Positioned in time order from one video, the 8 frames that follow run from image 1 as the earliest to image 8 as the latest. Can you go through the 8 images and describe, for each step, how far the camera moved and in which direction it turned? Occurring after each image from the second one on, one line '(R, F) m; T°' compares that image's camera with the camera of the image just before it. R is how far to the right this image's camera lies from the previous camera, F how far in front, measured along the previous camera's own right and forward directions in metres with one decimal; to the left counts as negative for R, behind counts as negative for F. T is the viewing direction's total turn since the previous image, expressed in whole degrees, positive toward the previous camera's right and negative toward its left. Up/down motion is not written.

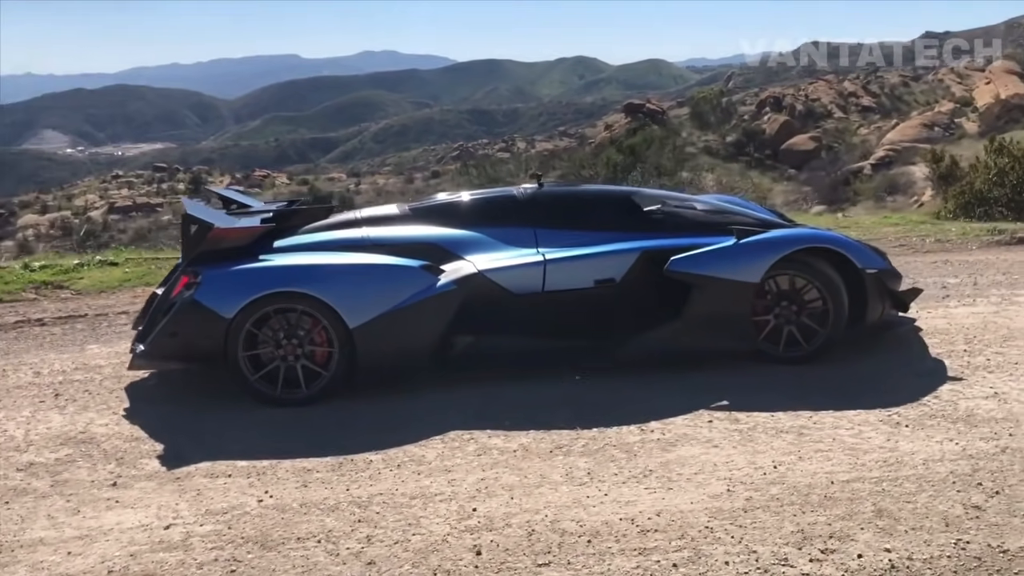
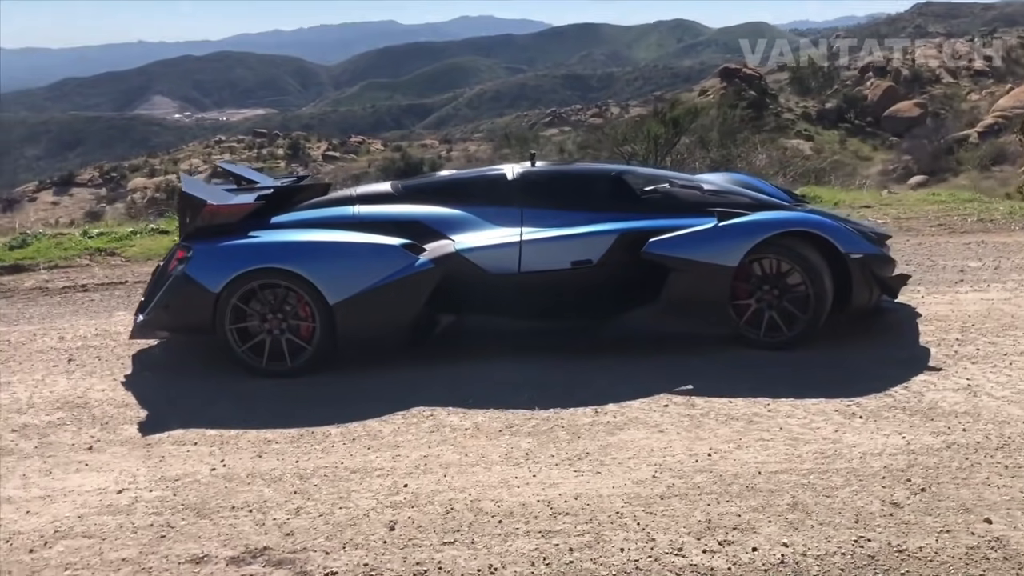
(+0.6, 0.0) m; -5°
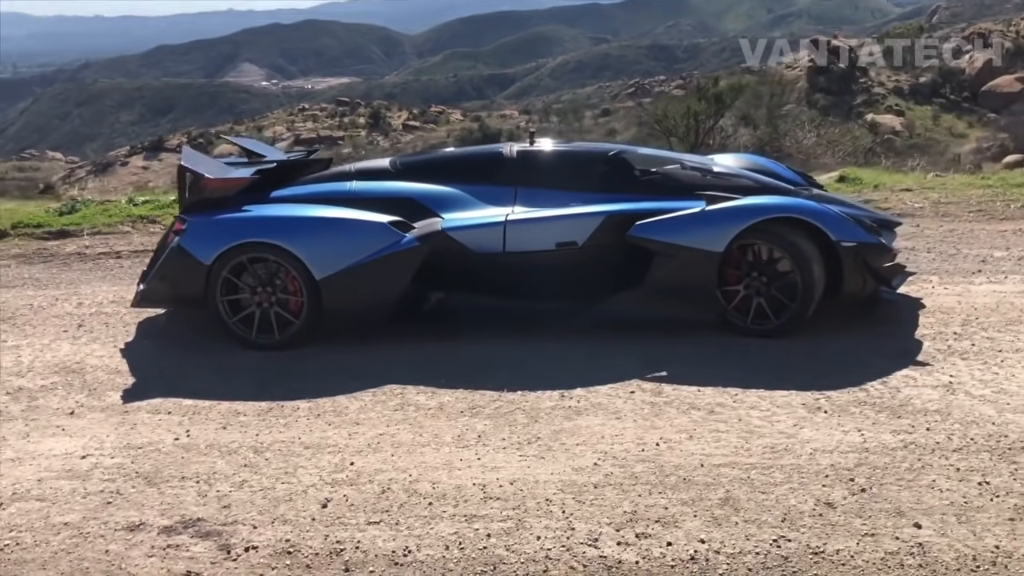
(+0.5, 0.0) m; -4°
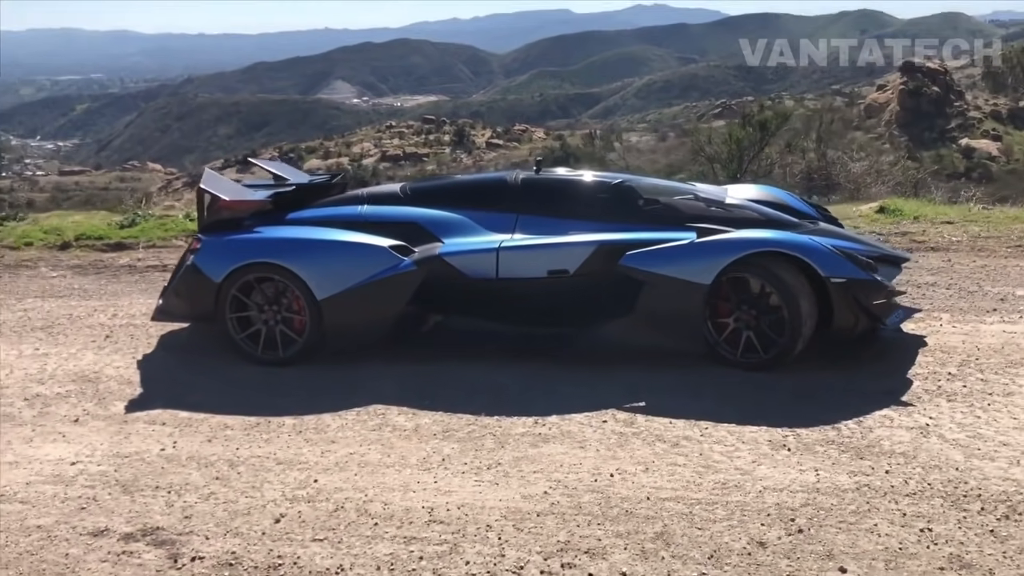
(+0.5, -0.1) m; -5°
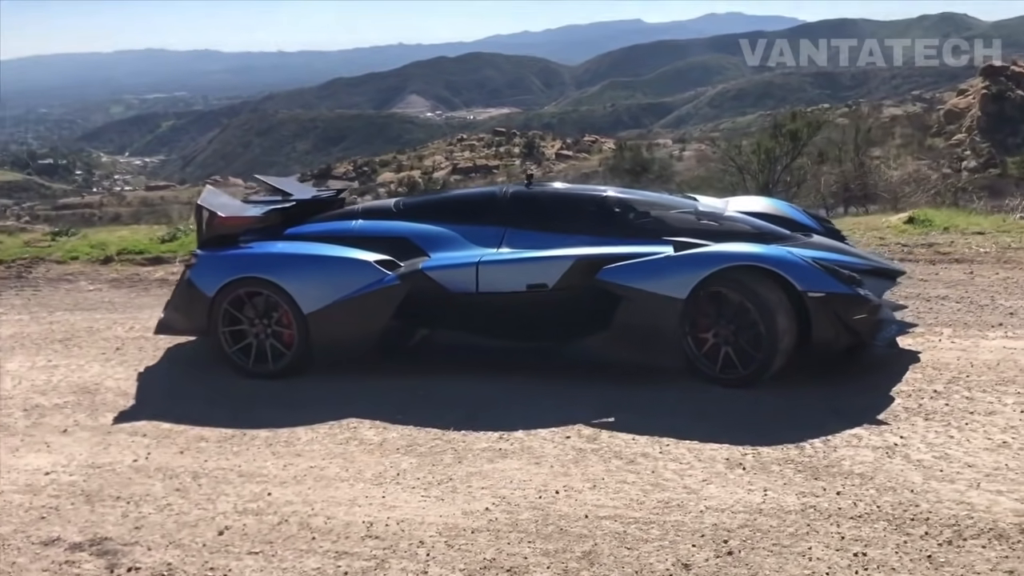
(+0.5, 0.0) m; -4°
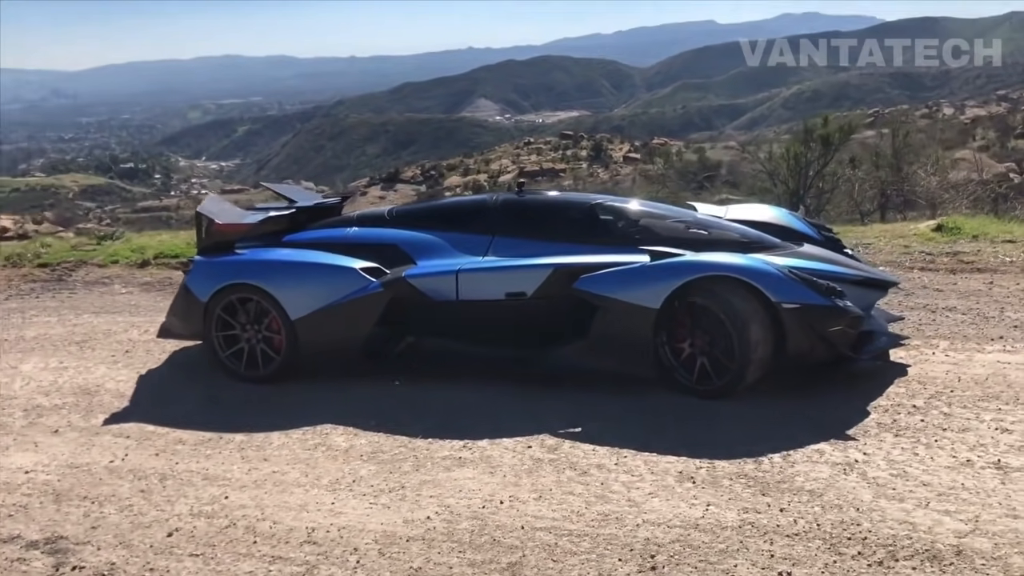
(+0.5, 0.0) m; -4°
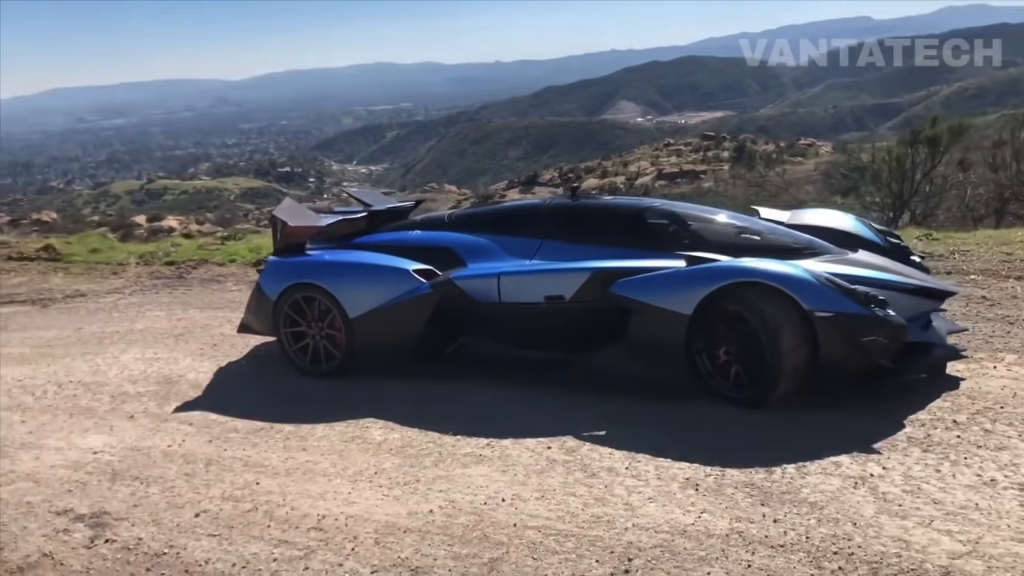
(+0.5, -0.1) m; -8°
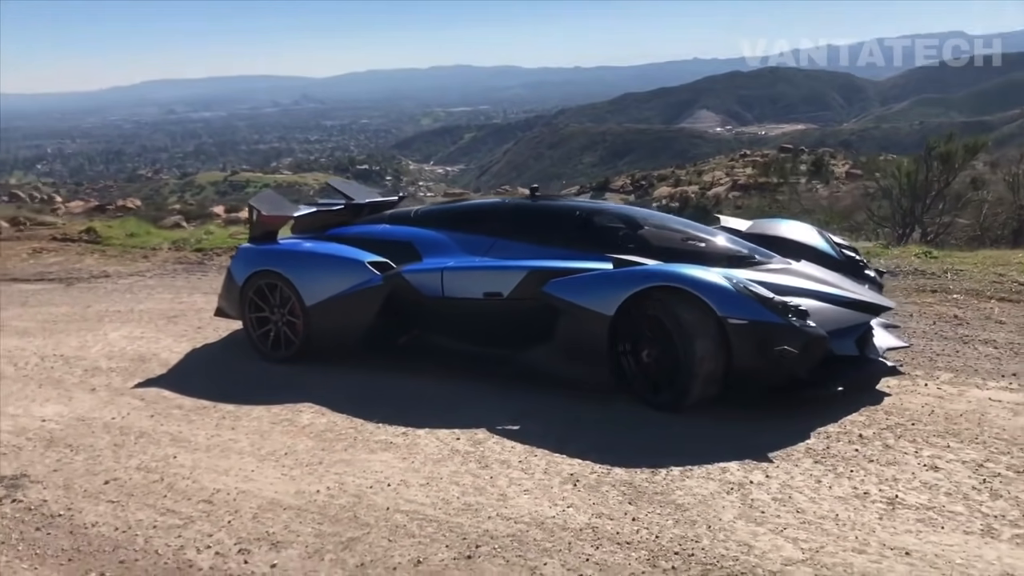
(+0.7, -0.1) m; -4°
